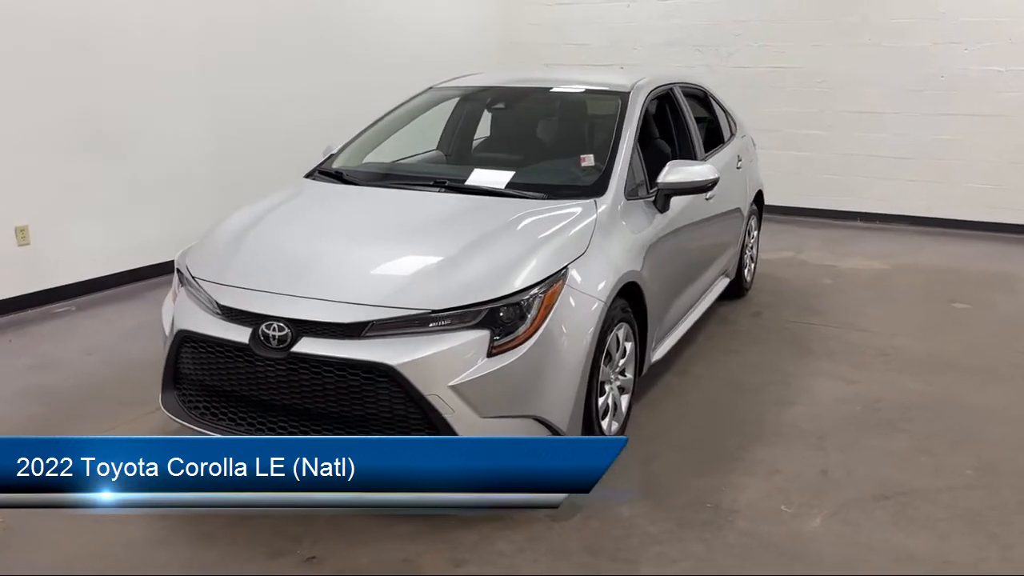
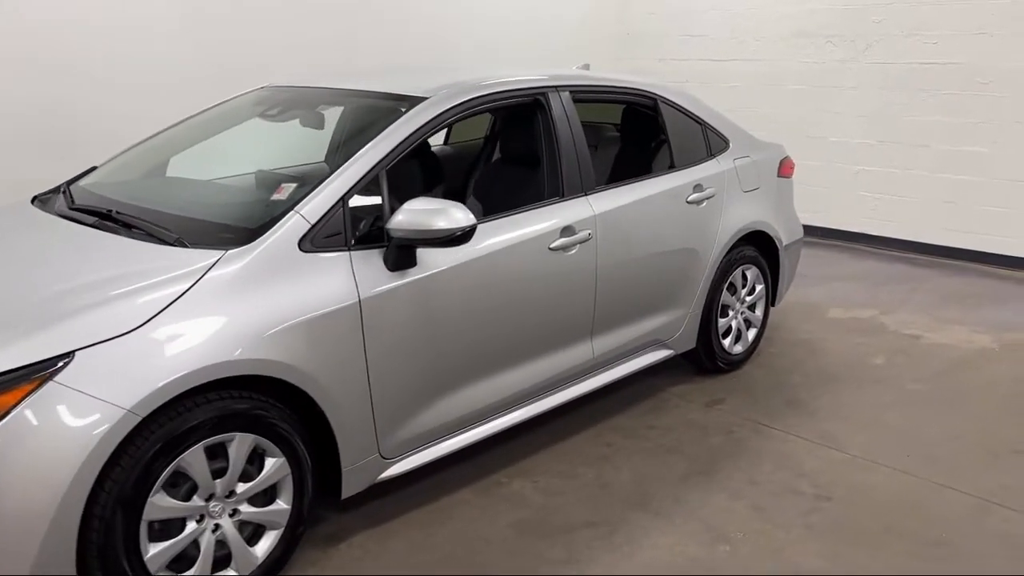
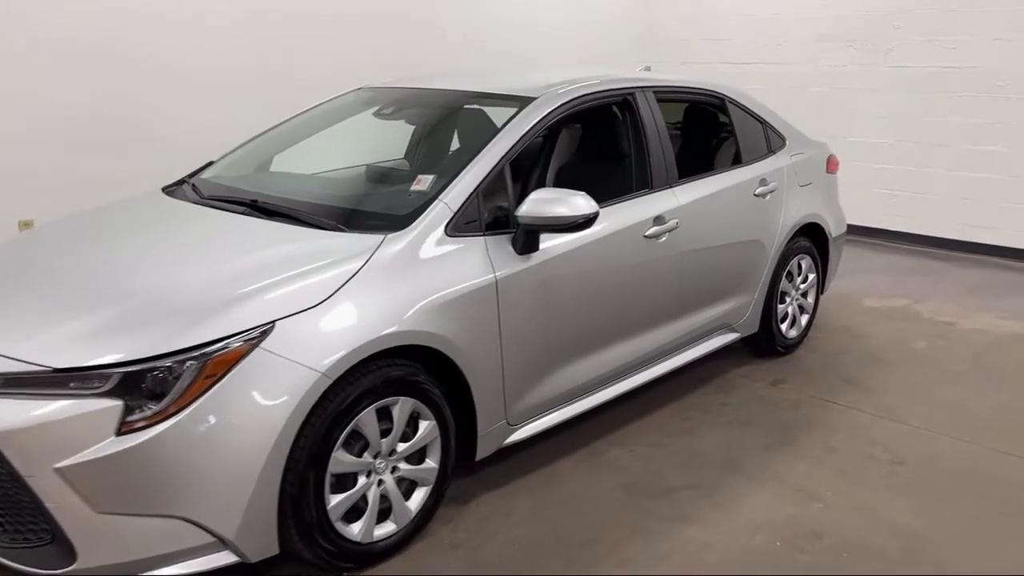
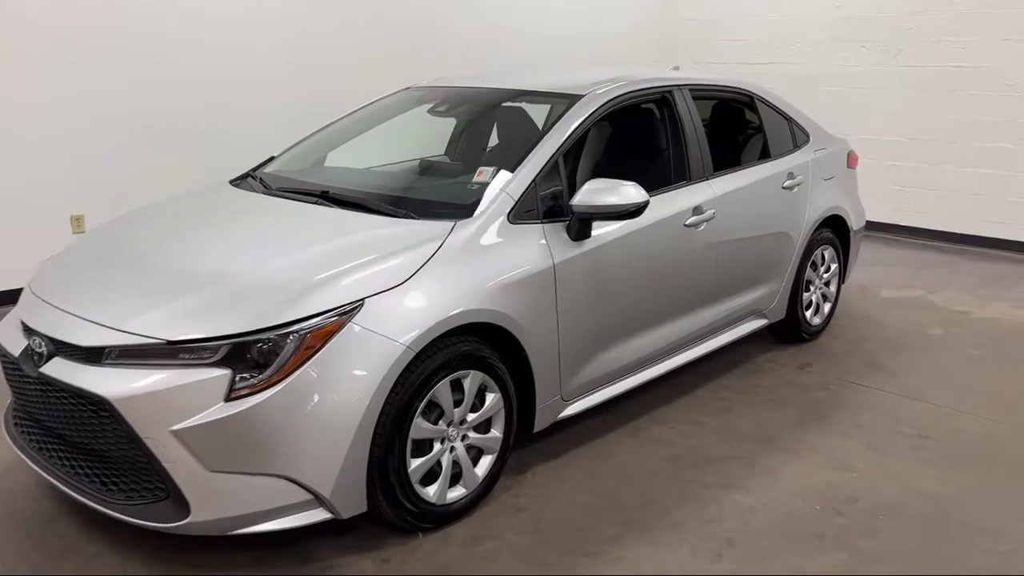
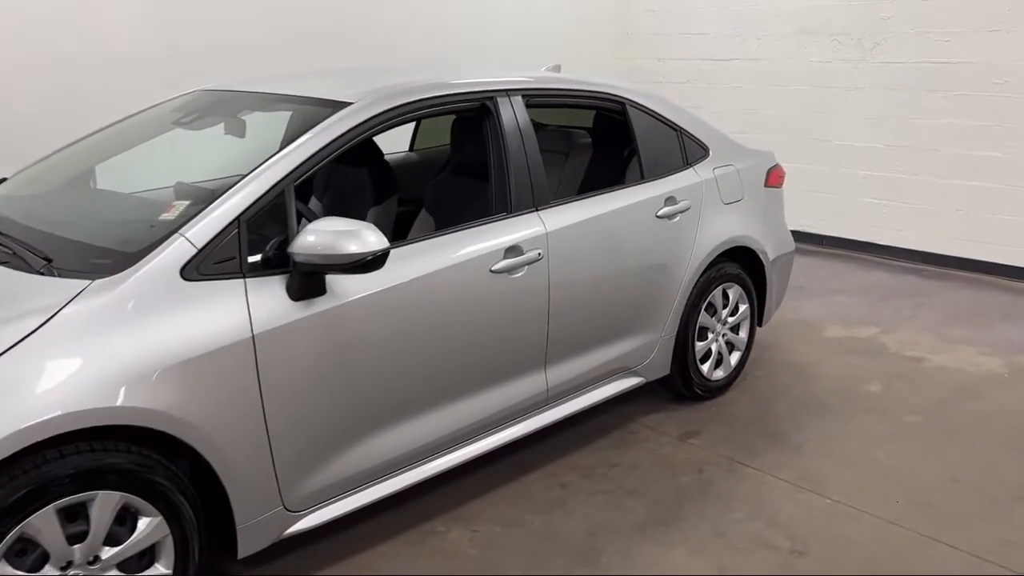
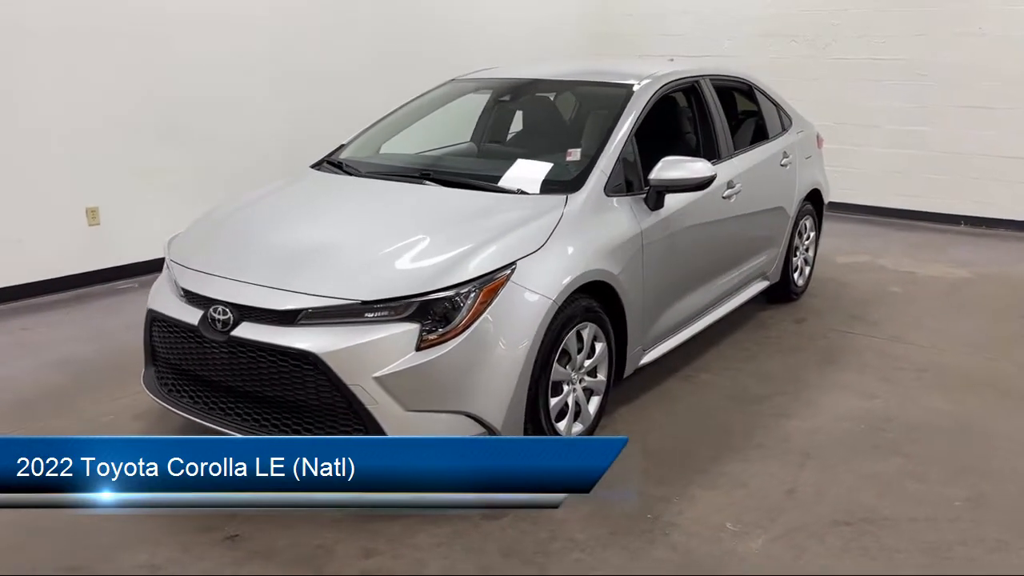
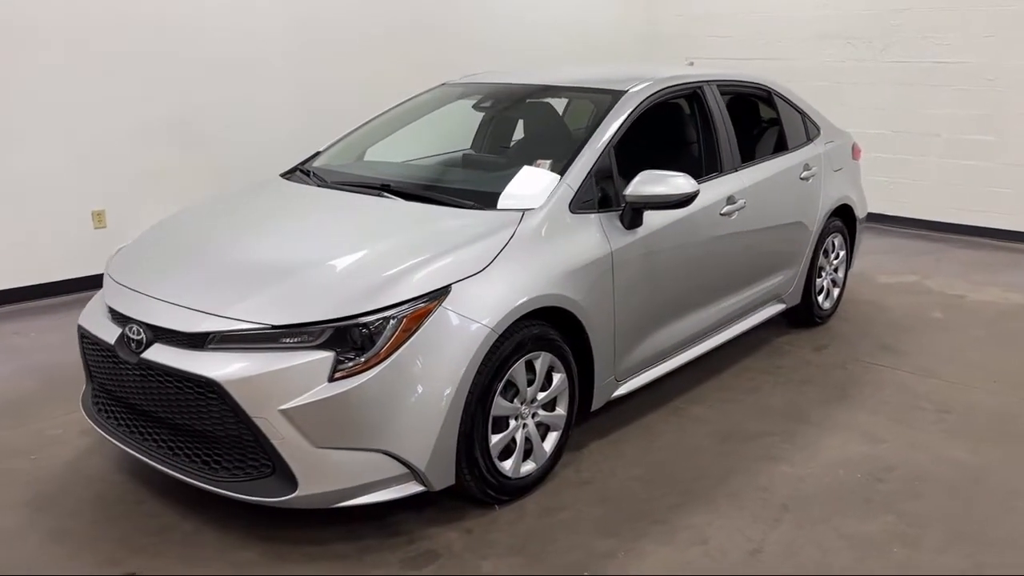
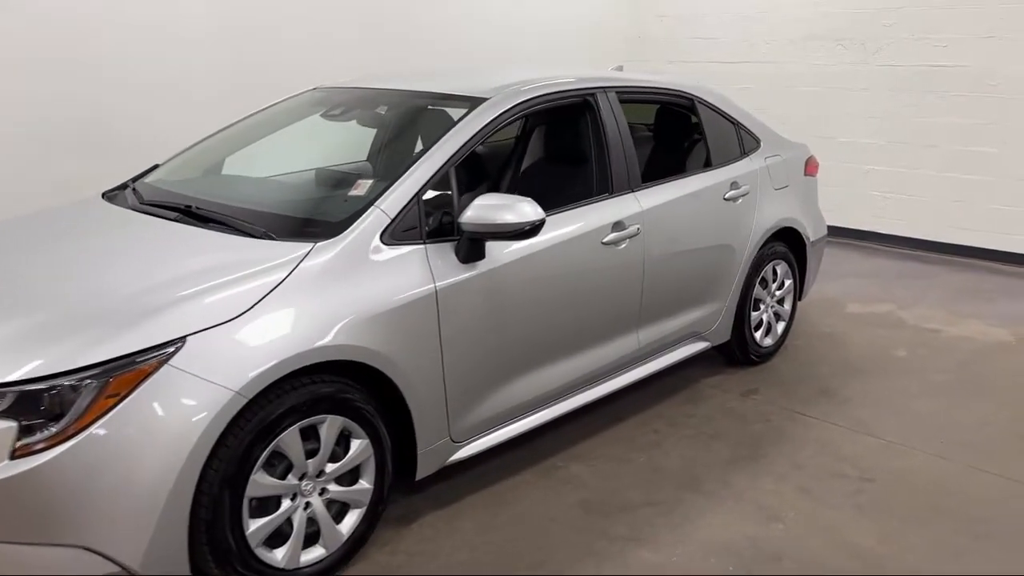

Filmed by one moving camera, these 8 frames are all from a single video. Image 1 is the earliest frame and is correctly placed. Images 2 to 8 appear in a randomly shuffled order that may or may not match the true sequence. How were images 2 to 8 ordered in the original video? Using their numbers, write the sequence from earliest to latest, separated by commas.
6, 7, 4, 3, 8, 2, 5
